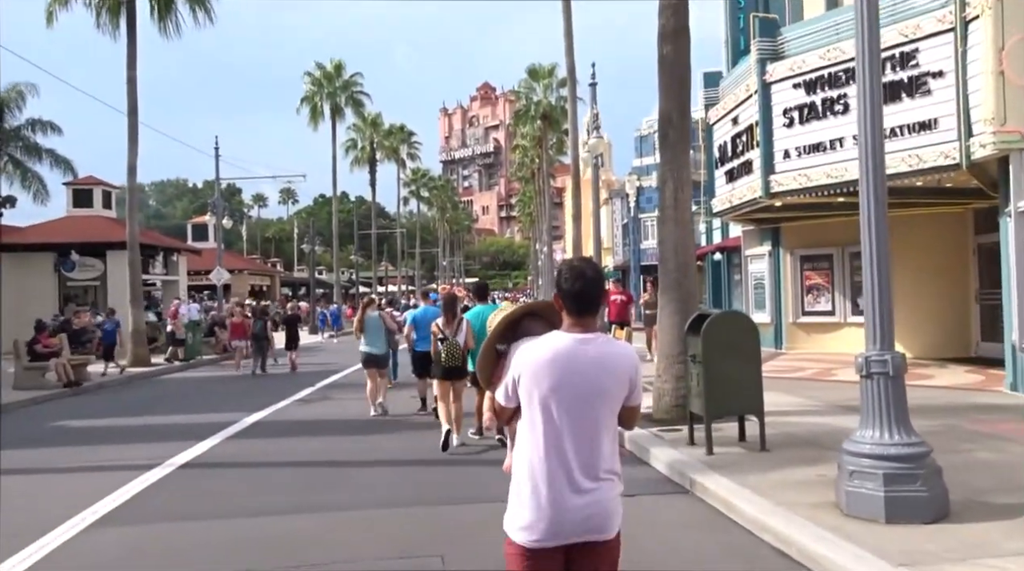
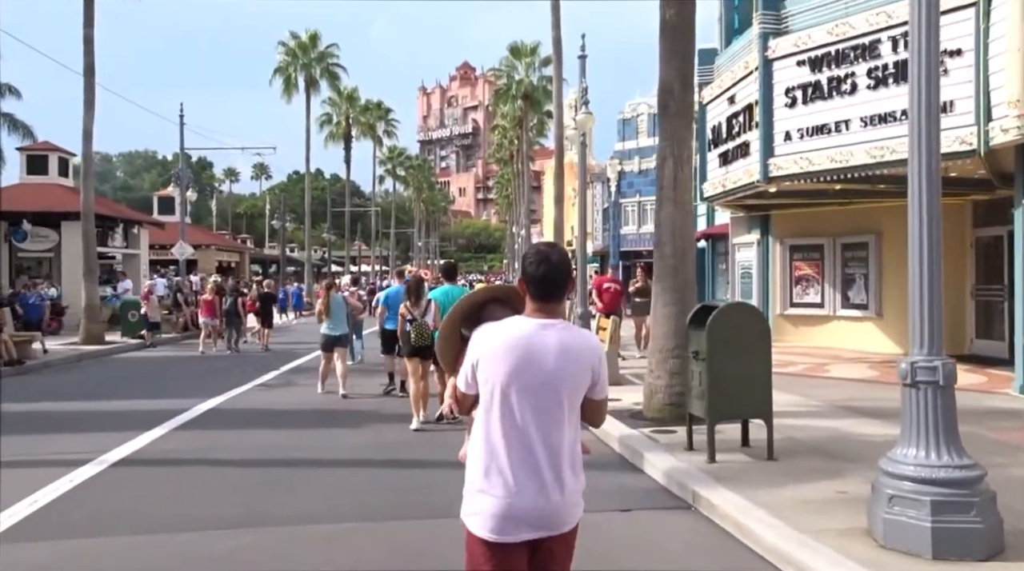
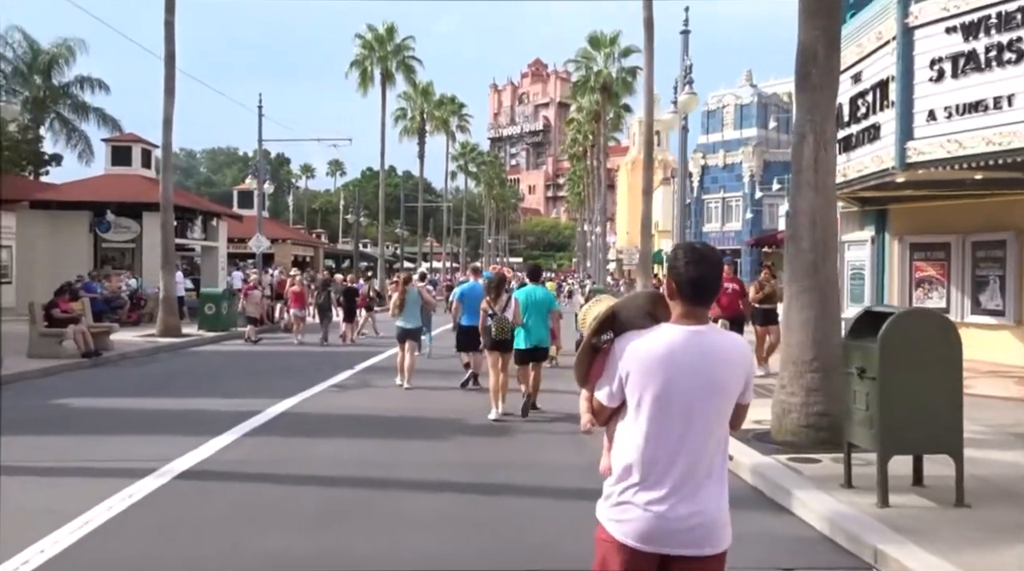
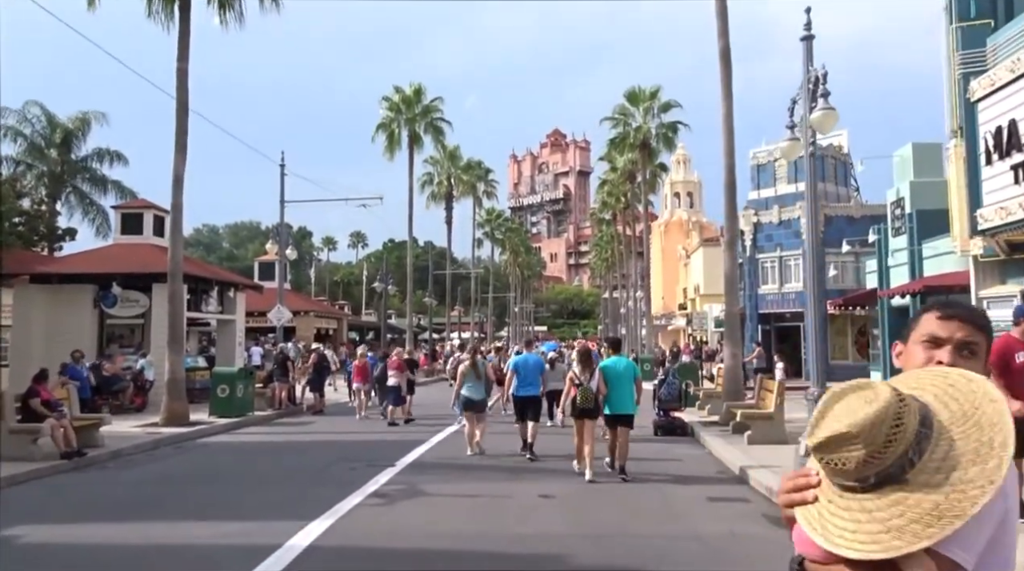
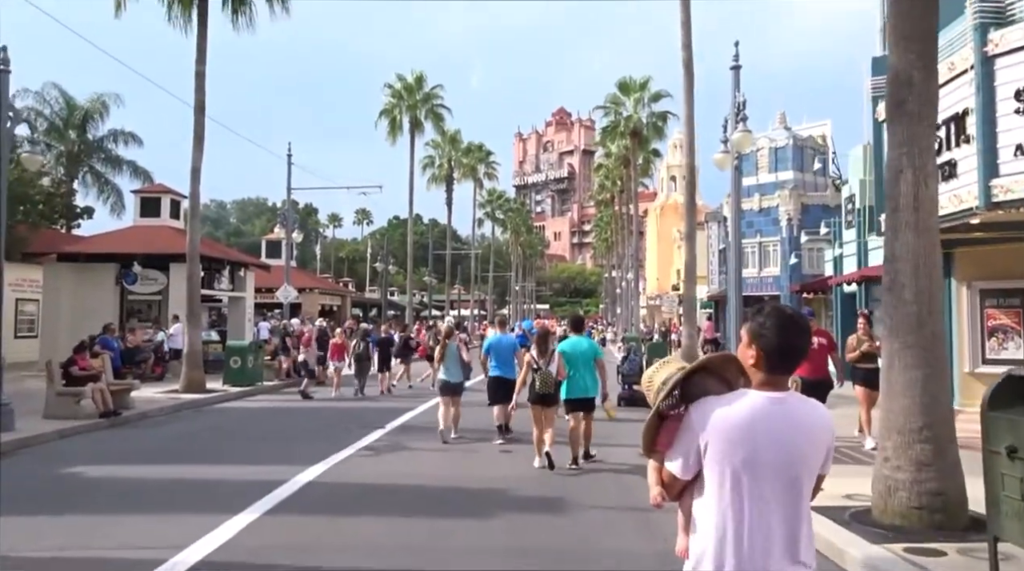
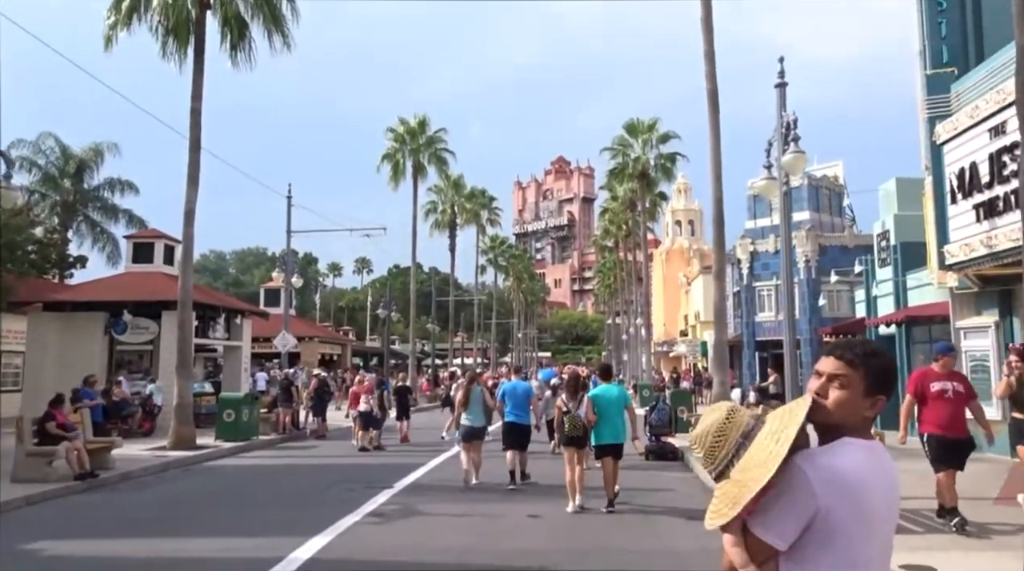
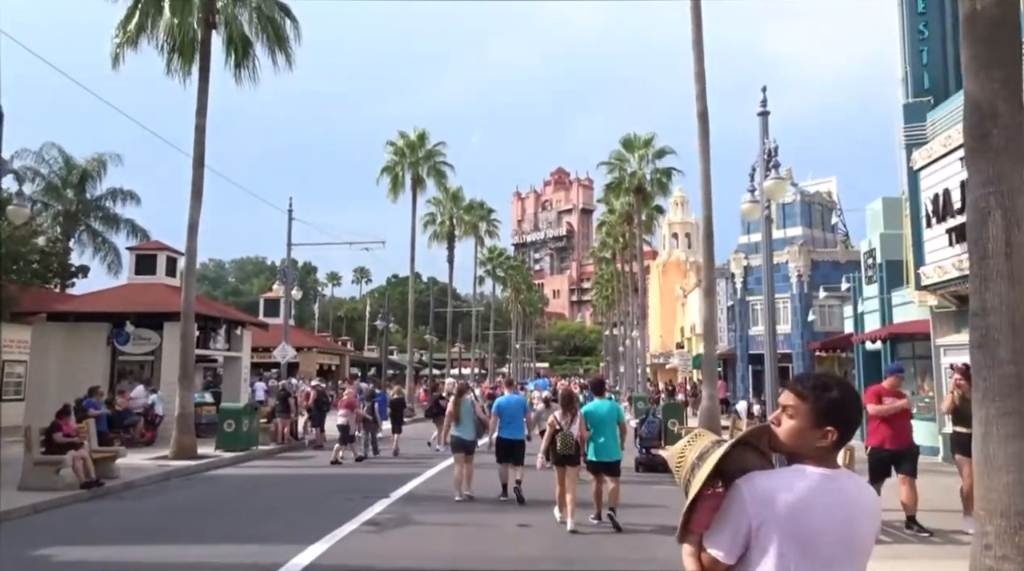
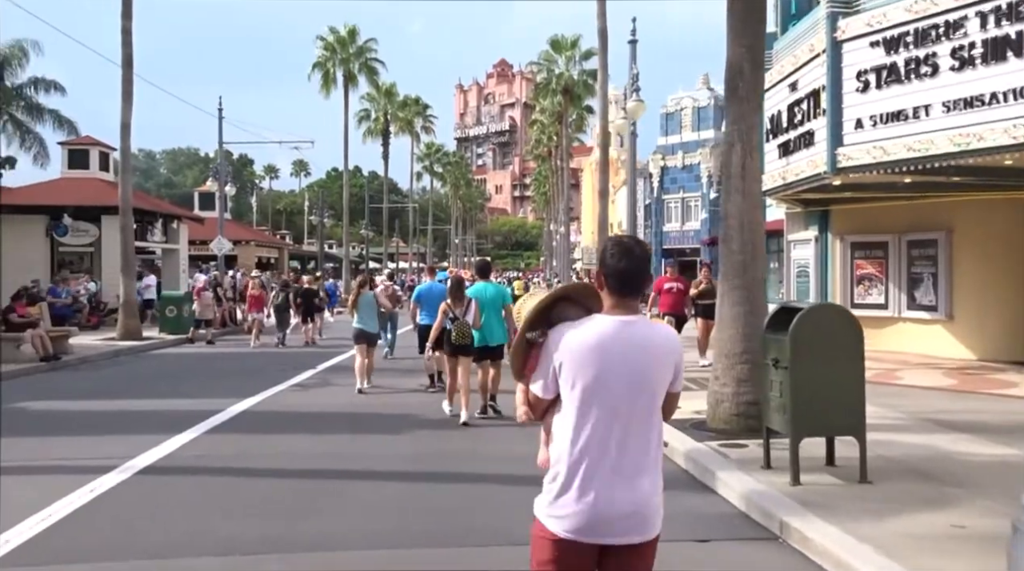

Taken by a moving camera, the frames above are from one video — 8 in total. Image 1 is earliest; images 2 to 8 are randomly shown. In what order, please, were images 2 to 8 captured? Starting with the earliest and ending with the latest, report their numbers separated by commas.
2, 8, 3, 5, 7, 6, 4
